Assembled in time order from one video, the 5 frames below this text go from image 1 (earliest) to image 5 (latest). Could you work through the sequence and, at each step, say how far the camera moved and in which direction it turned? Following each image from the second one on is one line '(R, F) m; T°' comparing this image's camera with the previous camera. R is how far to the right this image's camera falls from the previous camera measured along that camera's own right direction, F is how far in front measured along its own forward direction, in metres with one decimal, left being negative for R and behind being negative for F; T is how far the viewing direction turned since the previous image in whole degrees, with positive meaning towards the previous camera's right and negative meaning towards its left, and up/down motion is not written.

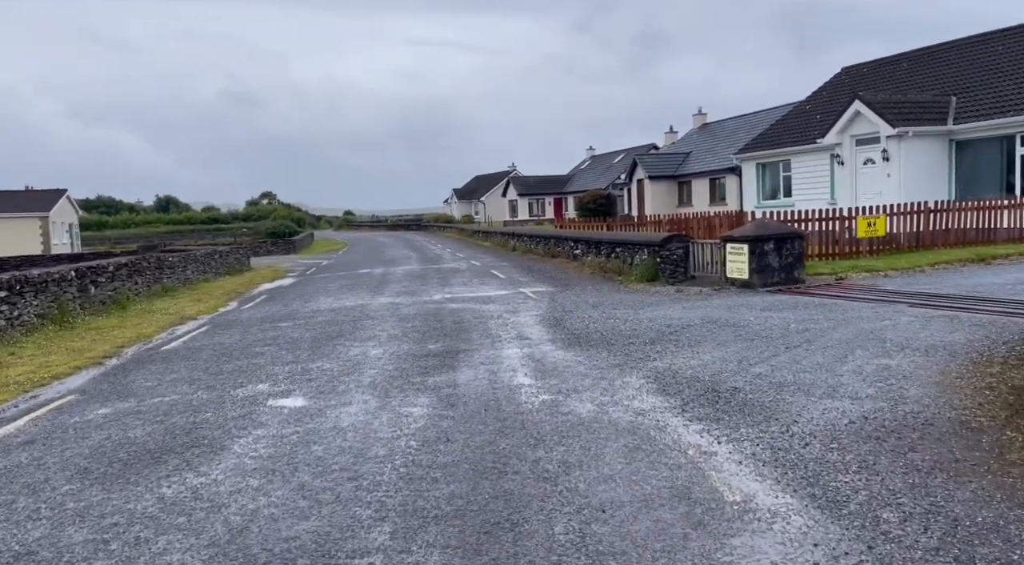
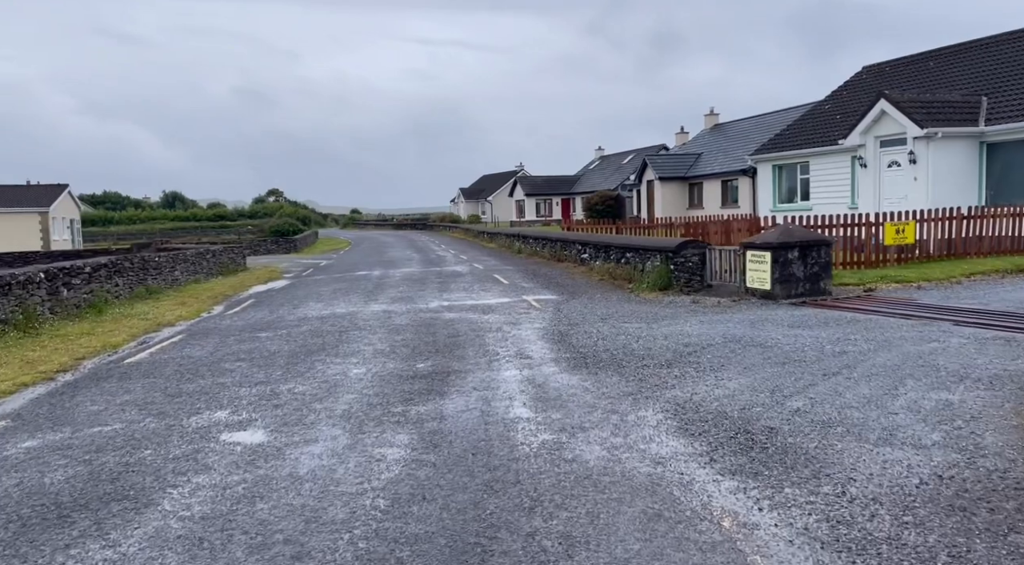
(+0.1, +1.1) m; -1°
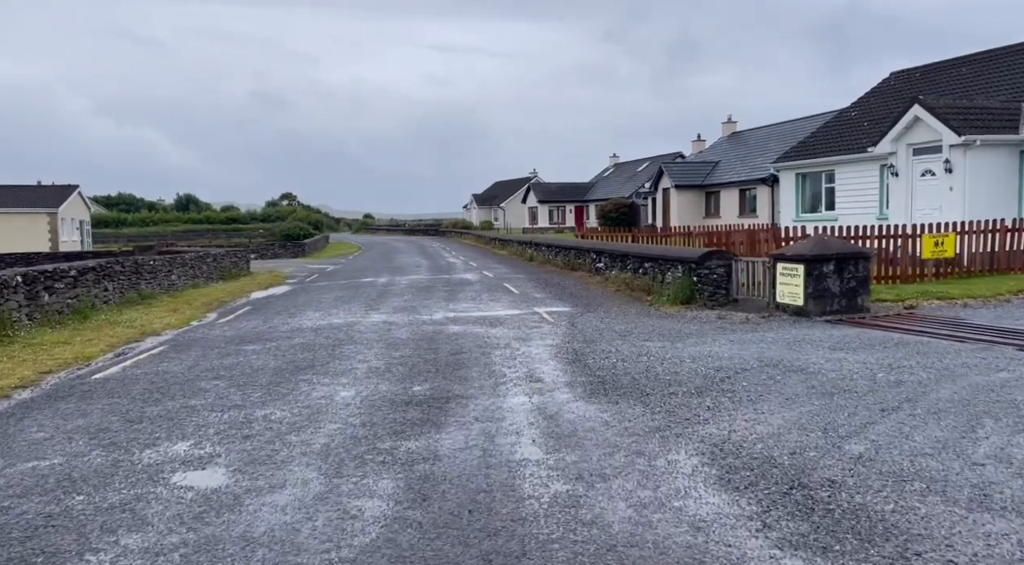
(0.0, +1.0) m; -1°
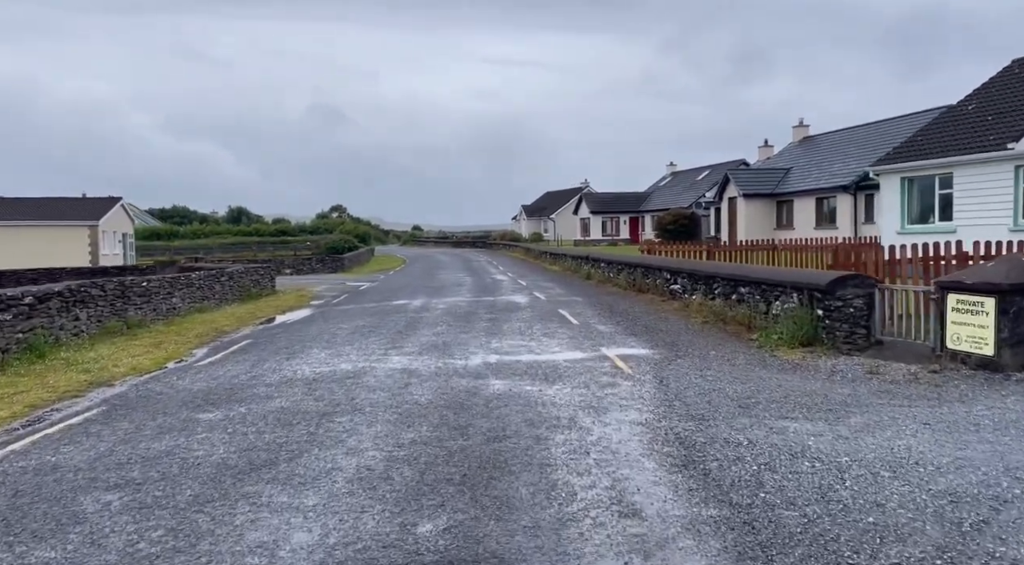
(-0.2, +3.4) m; -4°
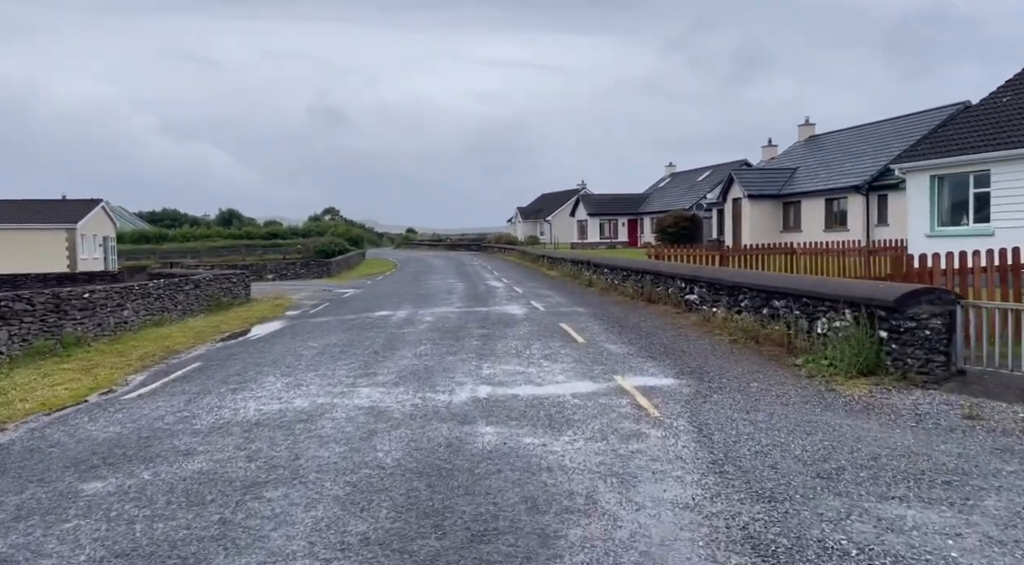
(0.0, +2.0) m; 0°
